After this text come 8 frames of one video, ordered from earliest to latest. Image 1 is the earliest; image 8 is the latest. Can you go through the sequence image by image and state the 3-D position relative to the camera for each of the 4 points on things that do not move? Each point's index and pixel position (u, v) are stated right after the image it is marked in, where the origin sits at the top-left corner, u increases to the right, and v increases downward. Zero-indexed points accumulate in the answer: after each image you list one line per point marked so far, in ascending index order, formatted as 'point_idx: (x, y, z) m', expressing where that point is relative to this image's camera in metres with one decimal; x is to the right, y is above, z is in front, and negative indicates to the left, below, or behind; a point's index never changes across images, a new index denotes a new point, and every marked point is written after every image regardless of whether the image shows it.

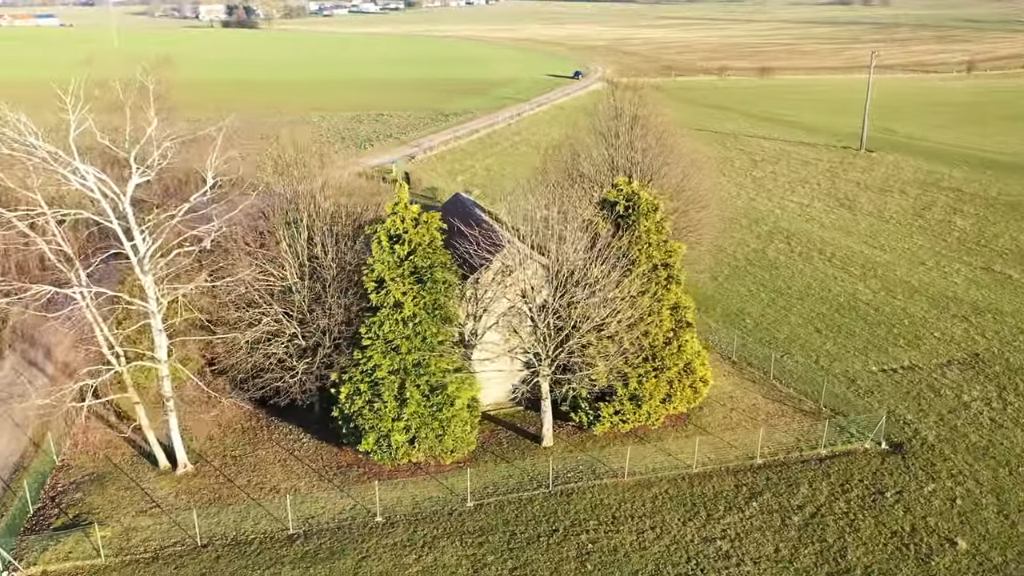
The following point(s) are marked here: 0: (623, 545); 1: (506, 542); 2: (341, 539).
0: (+2.6, -6.2, +19.9) m
1: (-0.2, -6.1, +20.0) m
2: (-4.2, -6.1, +19.9) m
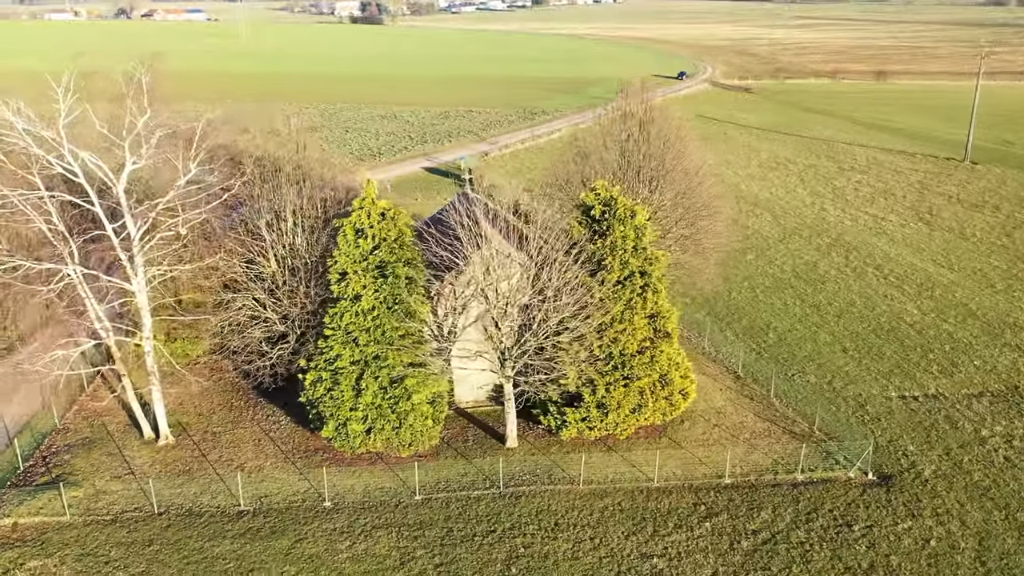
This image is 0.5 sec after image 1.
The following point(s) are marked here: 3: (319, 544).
0: (+1.0, -6.4, +19.7) m
1: (-1.8, -6.1, +20.2) m
2: (-5.7, -5.8, +20.6) m
3: (-4.7, -6.2, +19.8) m
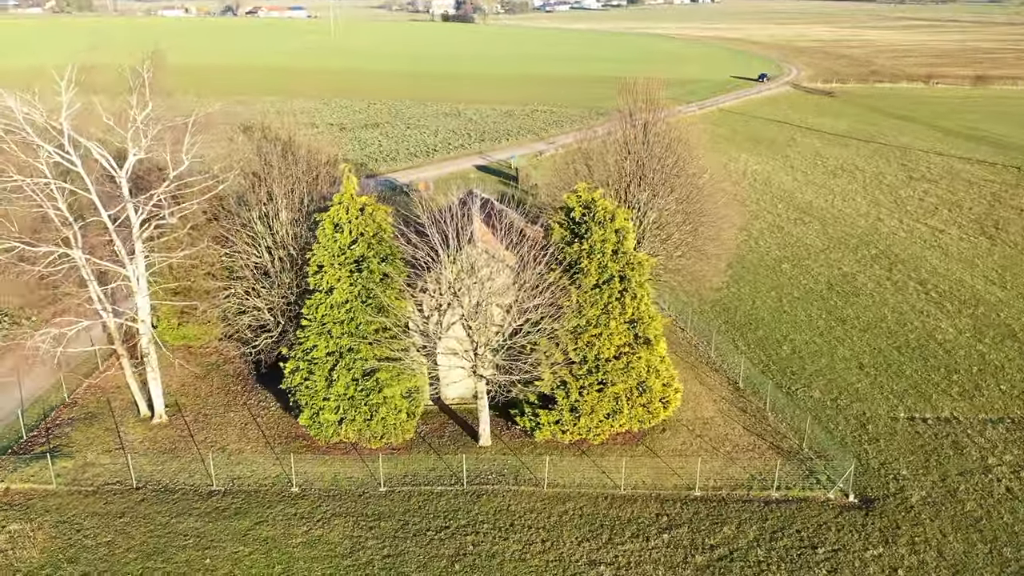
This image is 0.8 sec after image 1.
0: (-0.3, -6.4, +19.7) m
1: (-3.0, -6.0, +20.5) m
2: (-6.8, -5.6, +21.4) m
3: (-5.9, -6.0, +20.5) m
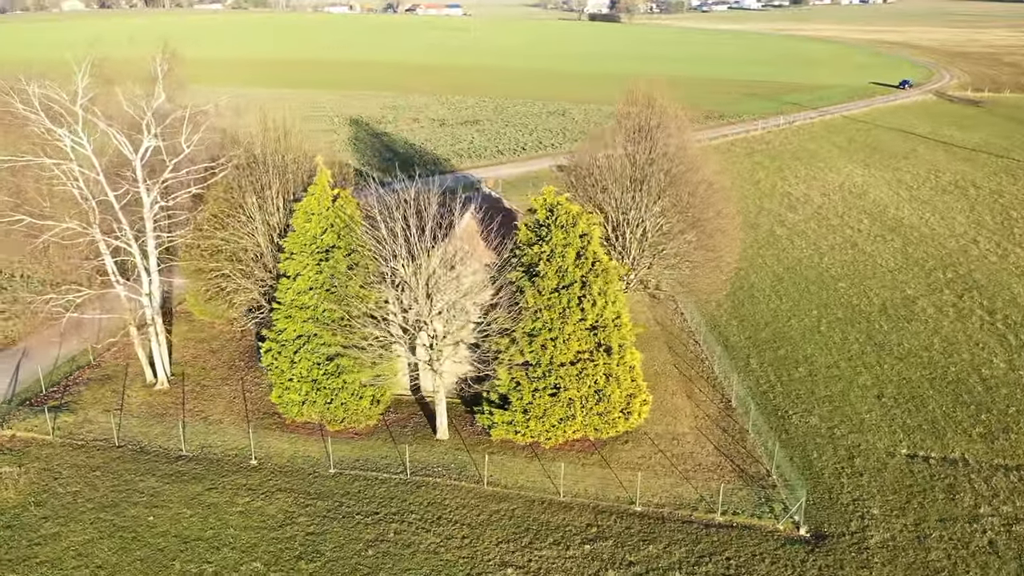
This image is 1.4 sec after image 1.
0: (-2.3, -6.3, +20.2) m
1: (-4.8, -5.7, +21.4) m
2: (-8.4, -5.0, +22.9) m
3: (-7.7, -5.5, +21.8) m
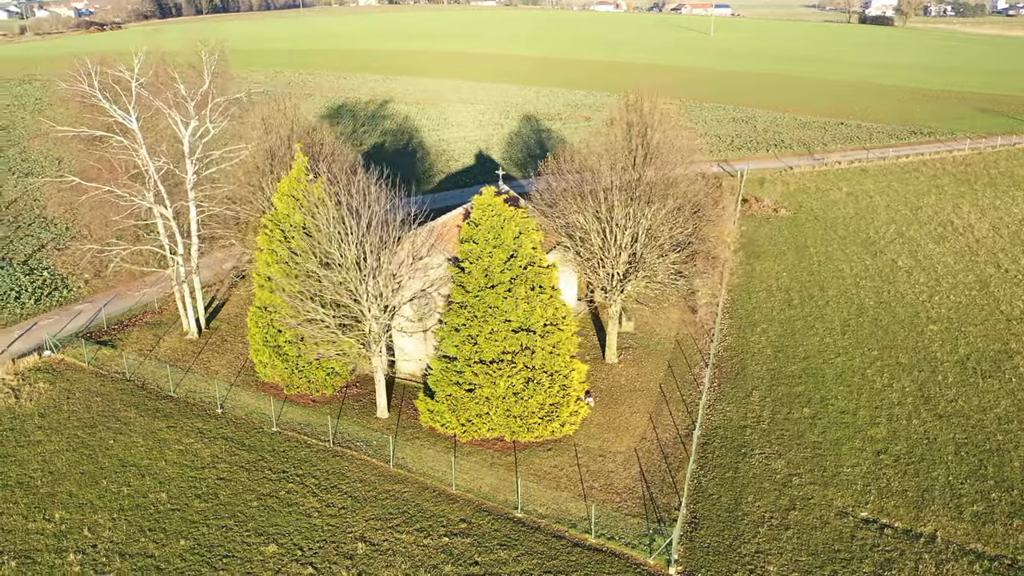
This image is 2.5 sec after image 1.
0: (-5.7, -5.8, +21.8) m
1: (-7.6, -5.0, +23.7) m
2: (-10.5, -3.9, +26.2) m
3: (-10.2, -4.4, +24.9) m
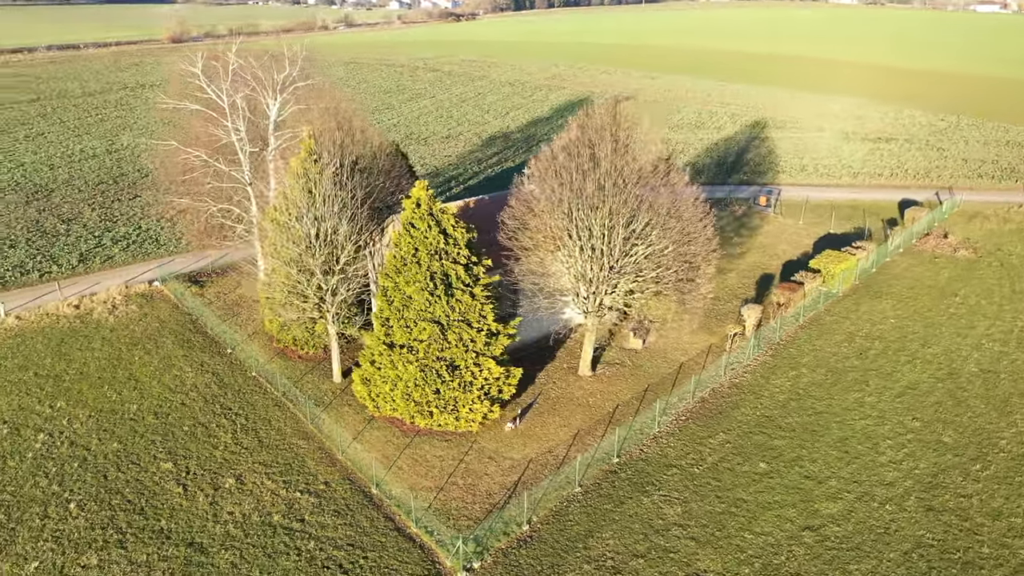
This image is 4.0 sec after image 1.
0: (-9.1, -4.6, +25.2) m
1: (-10.1, -3.6, +27.6) m
2: (-11.7, -2.2, +31.0) m
3: (-11.9, -2.7, +29.7) m
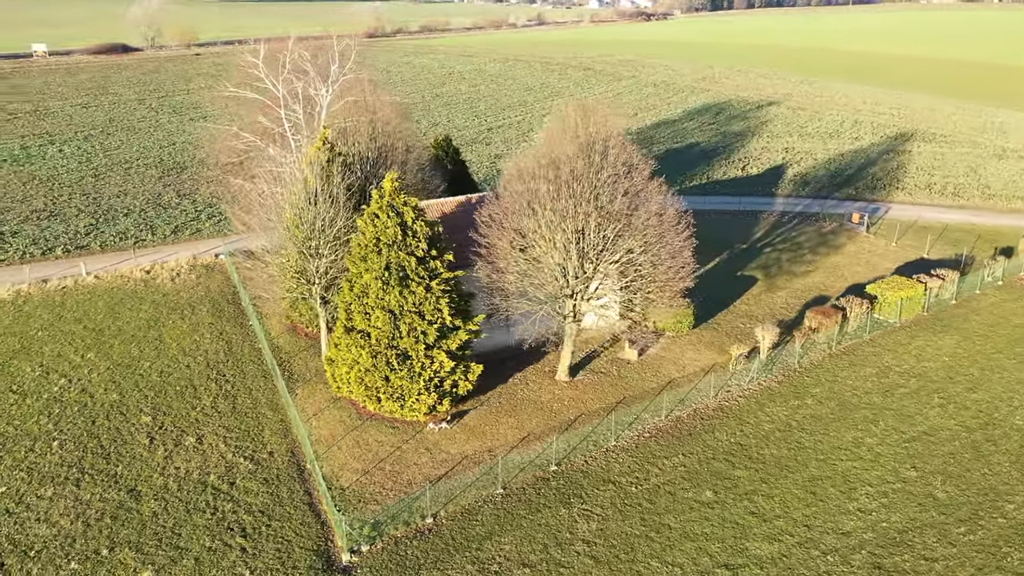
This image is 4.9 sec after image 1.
0: (-10.4, -3.7, +27.3) m
1: (-10.8, -2.6, +29.9) m
2: (-11.5, -1.1, +33.5) m
3: (-12.0, -1.6, +32.3) m
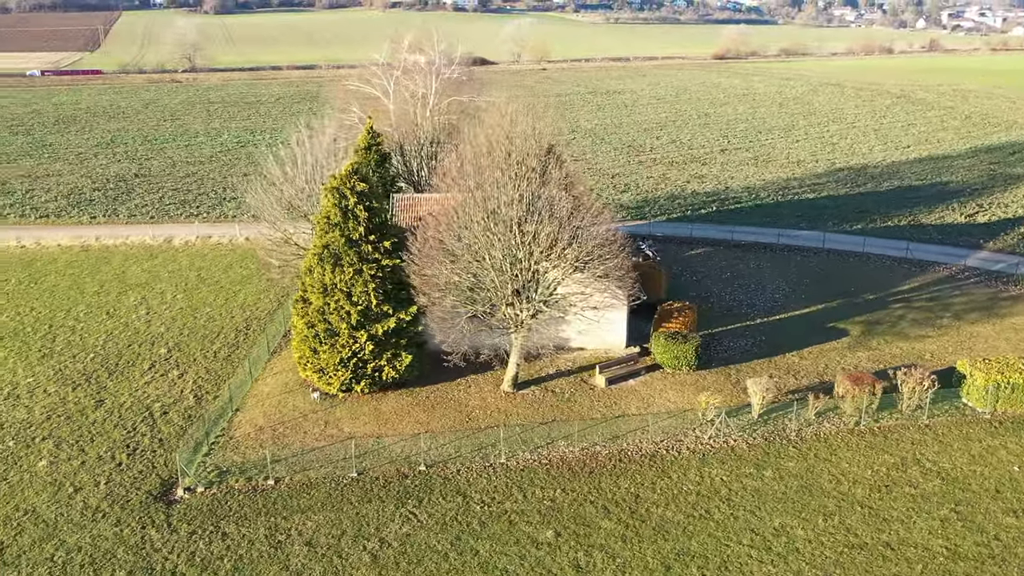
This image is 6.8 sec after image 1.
0: (-11.4, -2.2, +31.3) m
1: (-10.5, -1.2, +33.8) m
2: (-9.4, +0.2, +37.3) m
3: (-10.4, -0.2, +36.5) m
